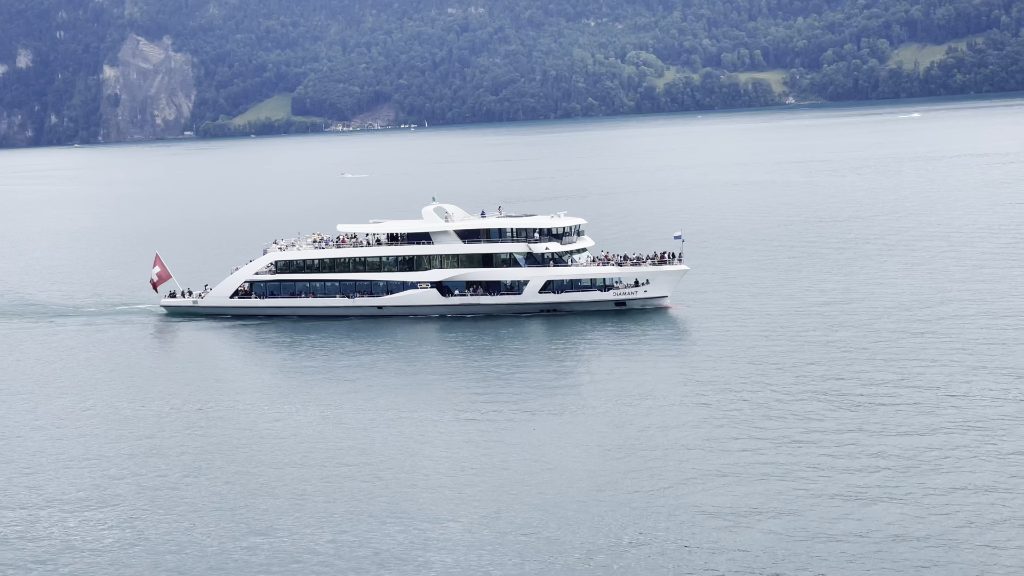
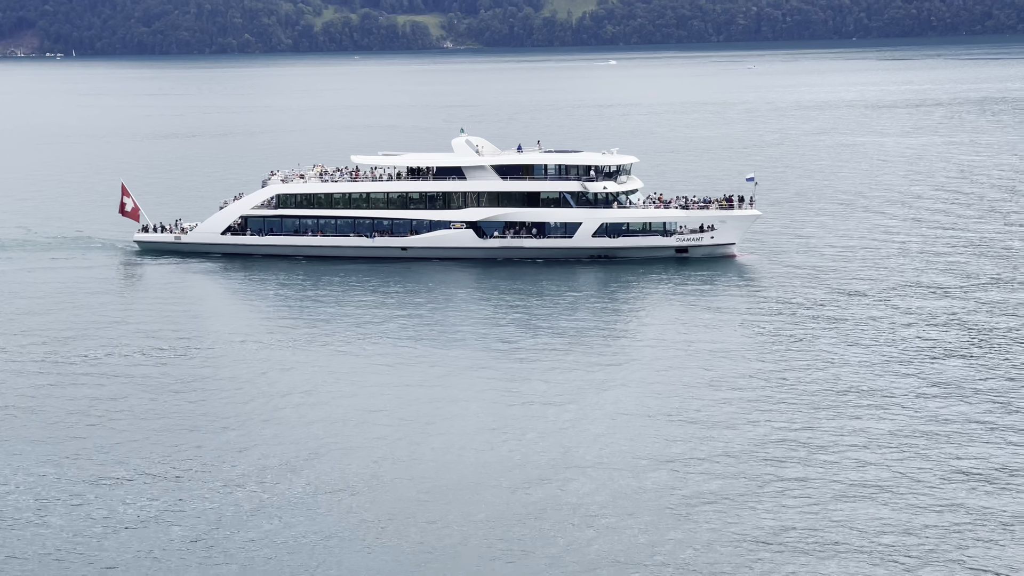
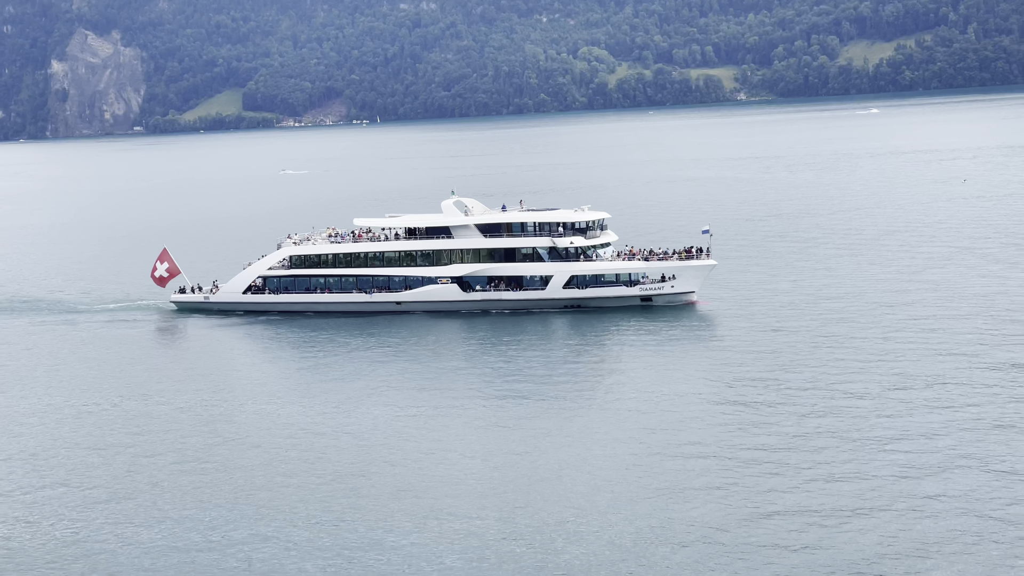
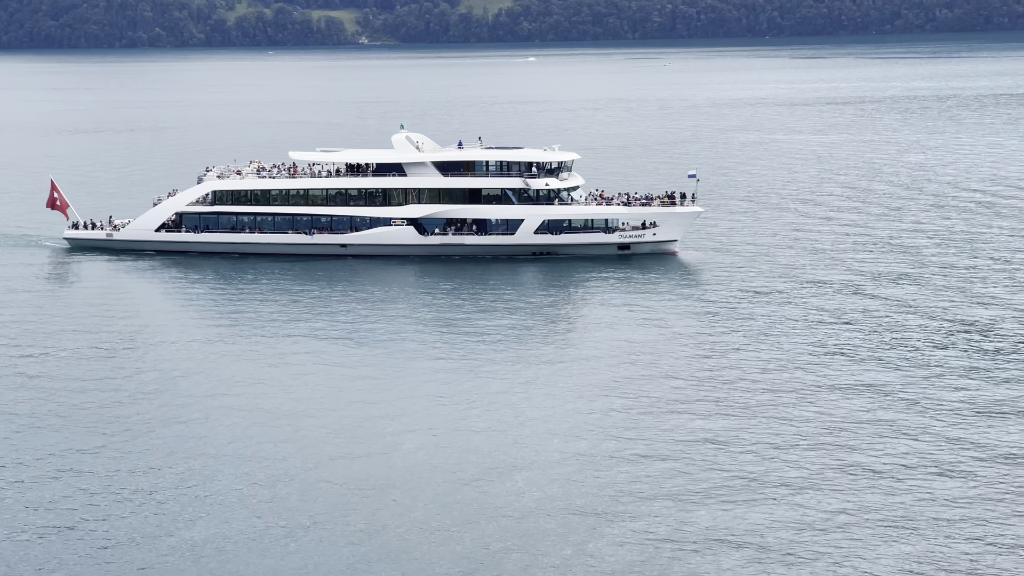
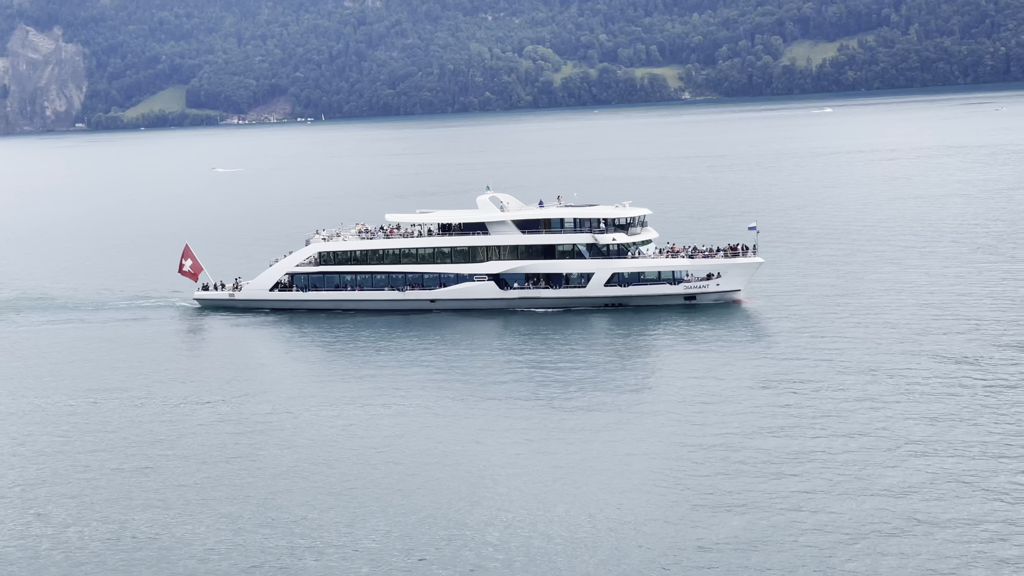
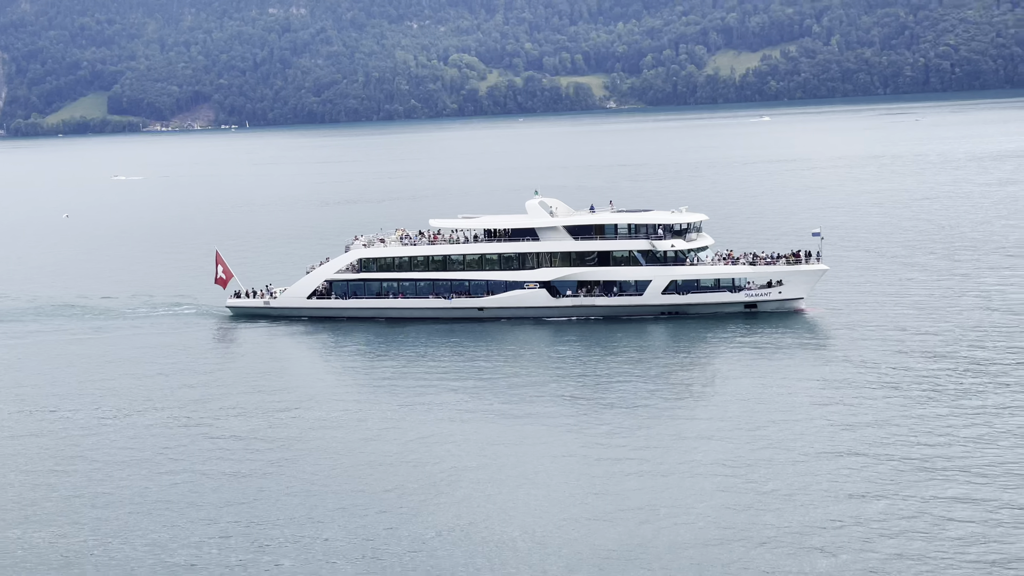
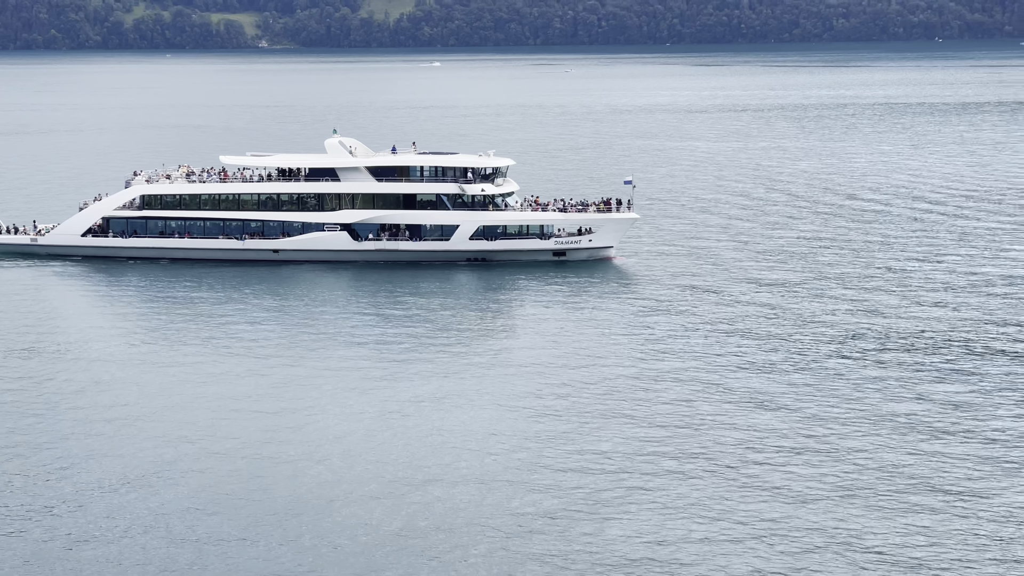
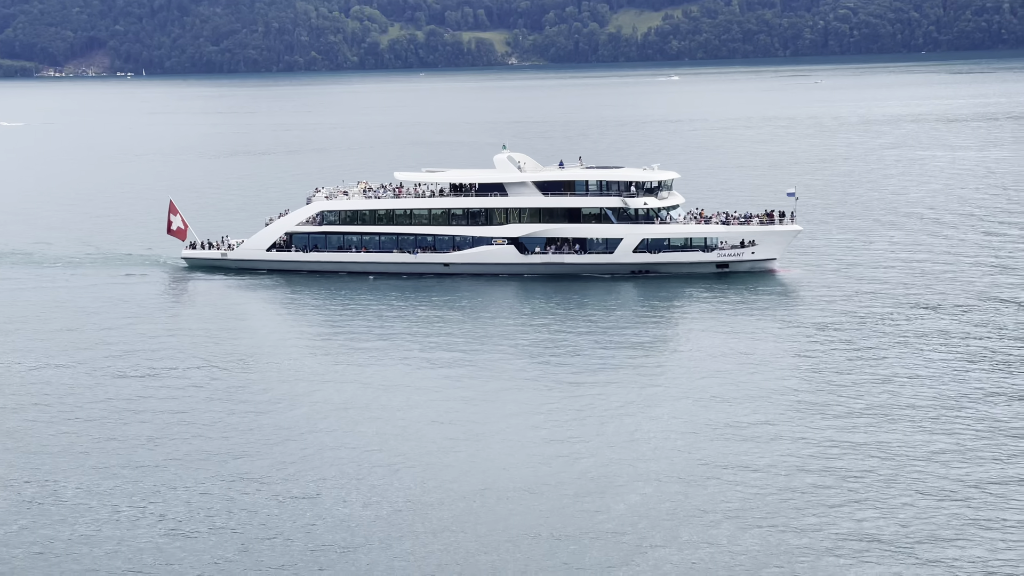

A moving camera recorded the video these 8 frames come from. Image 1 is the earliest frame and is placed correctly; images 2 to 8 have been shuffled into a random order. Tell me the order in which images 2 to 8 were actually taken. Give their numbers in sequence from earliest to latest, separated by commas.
3, 5, 6, 8, 2, 4, 7
